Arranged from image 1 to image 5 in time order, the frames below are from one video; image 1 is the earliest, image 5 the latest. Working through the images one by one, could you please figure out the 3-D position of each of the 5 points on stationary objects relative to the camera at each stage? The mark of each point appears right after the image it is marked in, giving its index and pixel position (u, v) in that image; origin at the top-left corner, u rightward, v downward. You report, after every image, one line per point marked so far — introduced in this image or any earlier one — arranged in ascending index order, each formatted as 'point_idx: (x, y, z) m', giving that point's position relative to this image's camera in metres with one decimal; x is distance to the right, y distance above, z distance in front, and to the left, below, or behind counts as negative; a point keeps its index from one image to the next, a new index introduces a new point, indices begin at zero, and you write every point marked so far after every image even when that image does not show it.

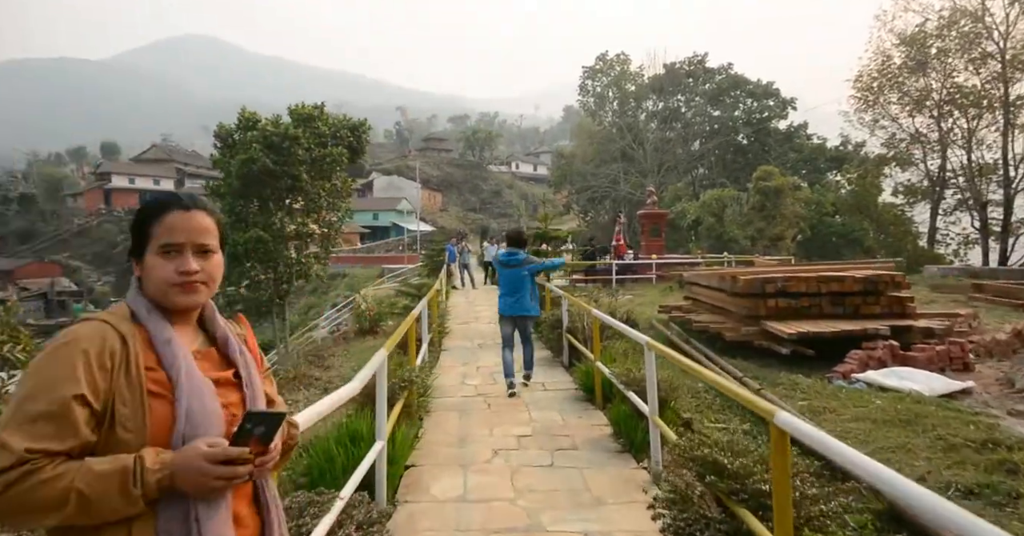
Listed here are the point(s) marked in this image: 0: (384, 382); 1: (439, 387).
0: (-0.8, -0.7, +3.9) m
1: (-0.9, -1.5, +7.3) m
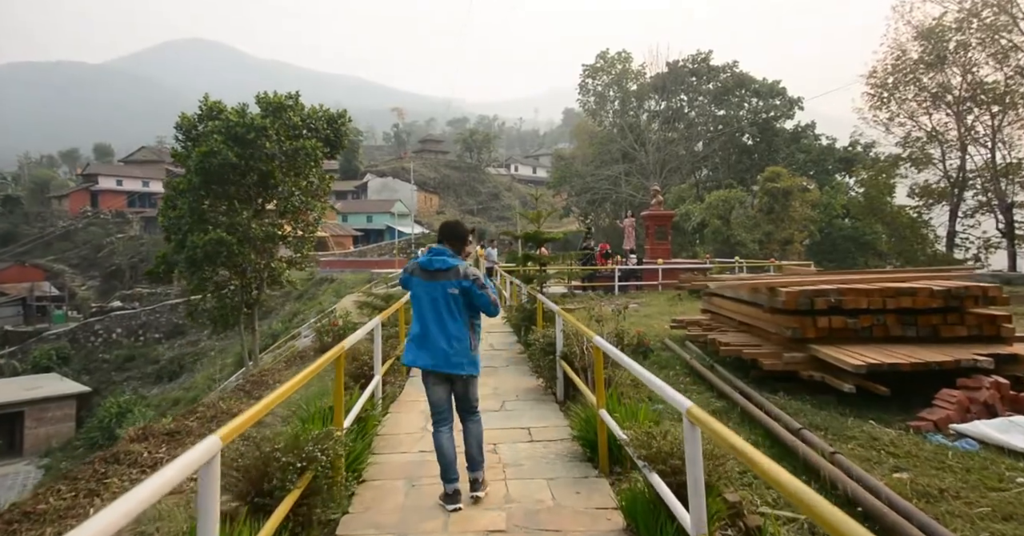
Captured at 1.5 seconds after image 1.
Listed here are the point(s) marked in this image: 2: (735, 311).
0: (-1.1, -0.8, +2.1) m
1: (-1.1, -1.6, +5.5) m
2: (+3.0, -0.6, +8.0) m
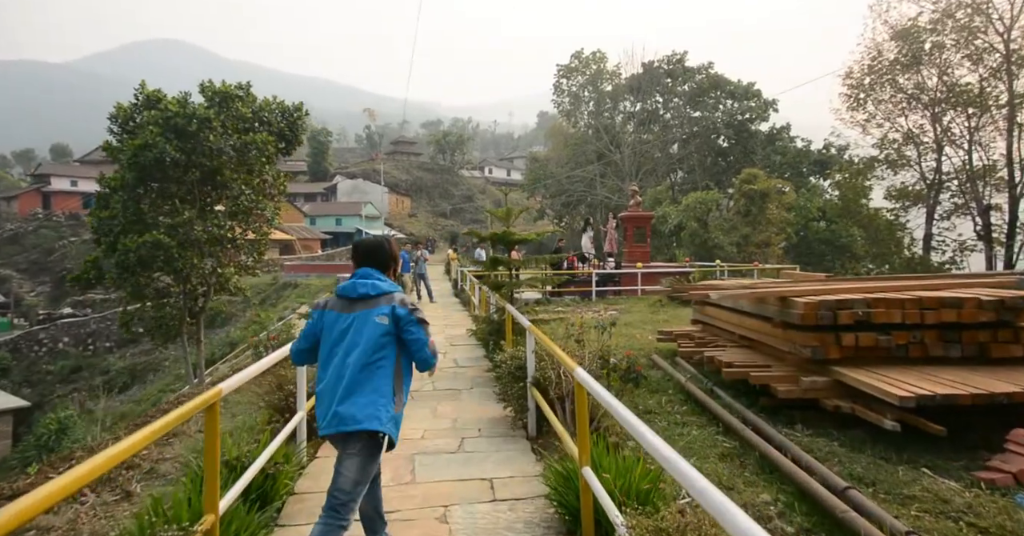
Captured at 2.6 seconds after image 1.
0: (-1.2, -0.9, +0.9) m
1: (-1.4, -1.6, +4.2) m
2: (+2.6, -0.6, +6.9) m
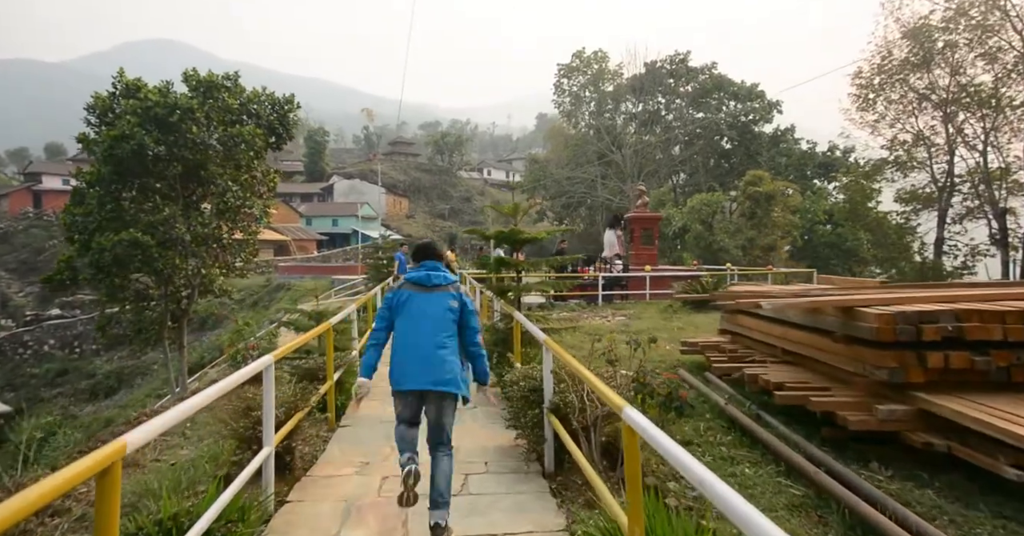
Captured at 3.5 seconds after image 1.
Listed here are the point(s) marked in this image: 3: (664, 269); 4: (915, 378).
0: (-1.1, -0.8, 0.0) m
1: (-1.3, -1.6, +3.3) m
2: (+2.7, -0.7, +6.0) m
3: (+4.7, 0.0, +18.0) m
4: (+2.9, -0.8, +4.2) m
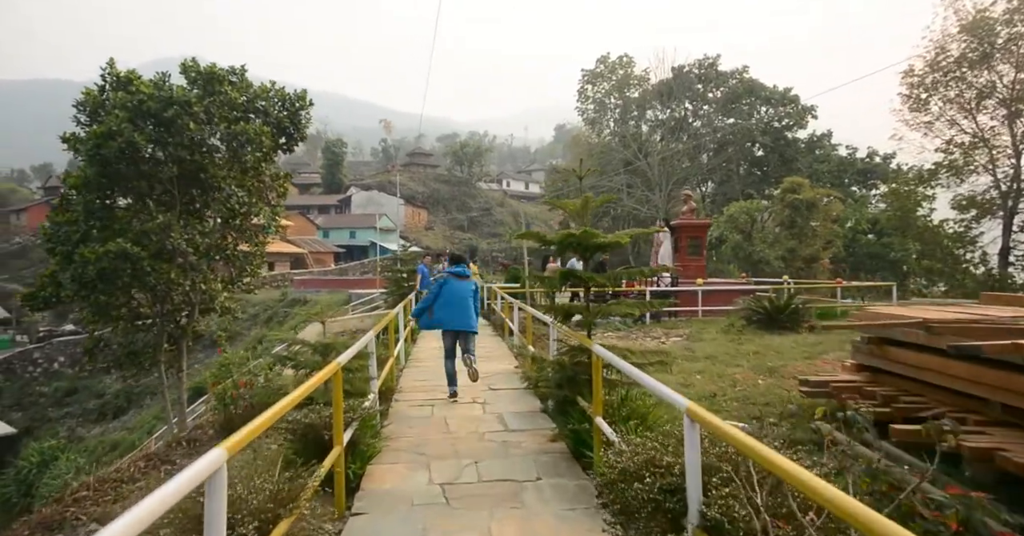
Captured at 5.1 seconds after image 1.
0: (-0.7, -0.8, -1.9) m
1: (-0.8, -1.7, +1.5) m
2: (+3.3, -0.8, +4.0) m
3: (+5.6, -0.4, +16.0) m
4: (+3.4, -0.8, +2.3) m
